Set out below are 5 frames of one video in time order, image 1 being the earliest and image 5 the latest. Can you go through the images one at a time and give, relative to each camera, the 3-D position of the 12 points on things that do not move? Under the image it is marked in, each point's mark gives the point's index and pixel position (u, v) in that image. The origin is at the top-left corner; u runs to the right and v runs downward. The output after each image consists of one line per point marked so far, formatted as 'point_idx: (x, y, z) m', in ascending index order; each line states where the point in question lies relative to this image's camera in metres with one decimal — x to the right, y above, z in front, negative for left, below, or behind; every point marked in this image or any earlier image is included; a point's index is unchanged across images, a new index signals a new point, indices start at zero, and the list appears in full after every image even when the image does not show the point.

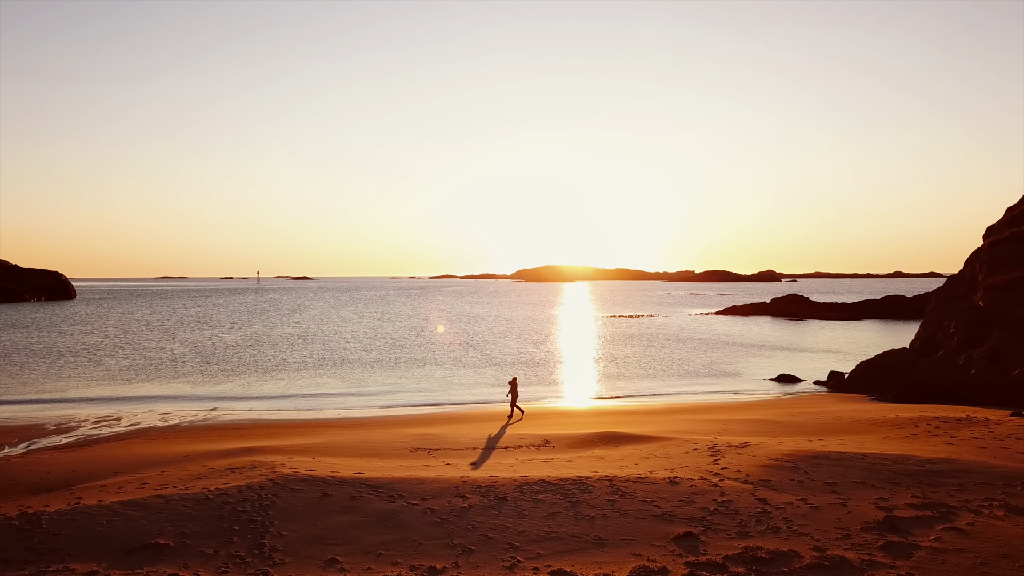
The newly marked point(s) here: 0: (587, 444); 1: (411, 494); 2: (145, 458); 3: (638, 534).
0: (+2.2, -4.6, +18.5) m
1: (-2.1, -4.2, +12.7) m
2: (-10.7, -4.9, +18.2) m
3: (+2.2, -4.2, +10.7) m
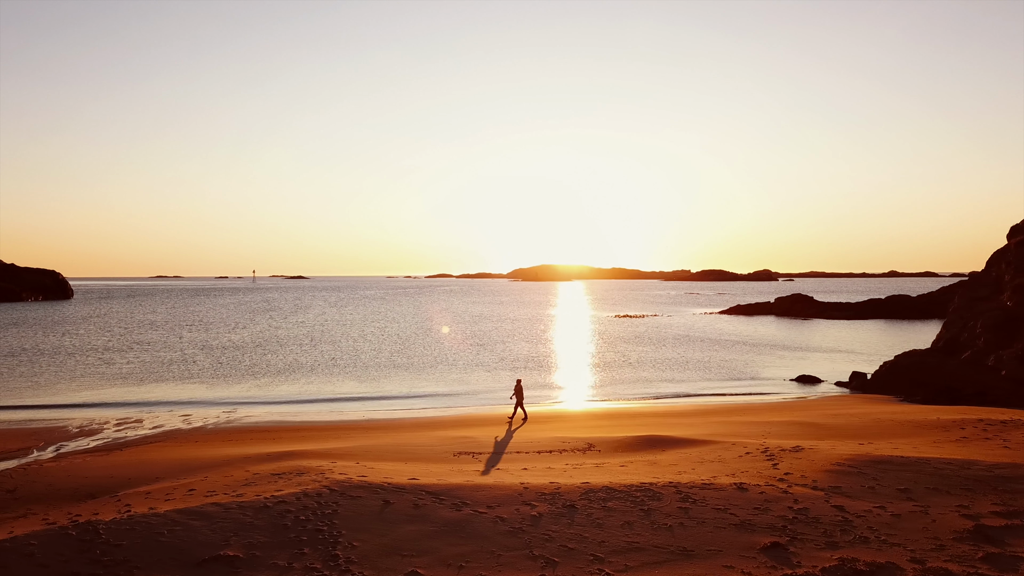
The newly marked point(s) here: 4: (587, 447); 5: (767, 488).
0: (+3.5, -4.6, +18.2) m
1: (-0.7, -4.2, +12.3) m
2: (-9.4, -4.9, +17.8) m
3: (+3.5, -4.2, +10.3) m
4: (+2.2, -4.7, +18.6) m
5: (+5.3, -4.2, +13.1) m
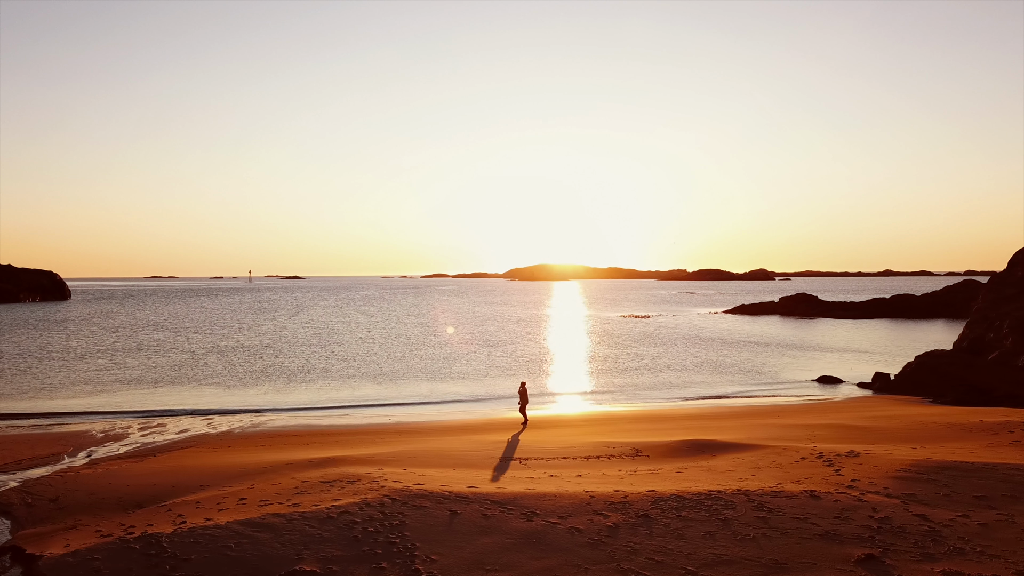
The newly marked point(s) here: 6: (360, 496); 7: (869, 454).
0: (+4.8, -4.7, +17.8) m
1: (+0.6, -4.3, +12.0) m
2: (-8.1, -5.0, +17.4) m
3: (+4.9, -4.3, +10.0) m
4: (+3.6, -4.8, +18.3) m
5: (+6.7, -4.2, +12.8) m
6: (-3.2, -4.4, +13.1) m
7: (+9.5, -4.4, +16.6) m
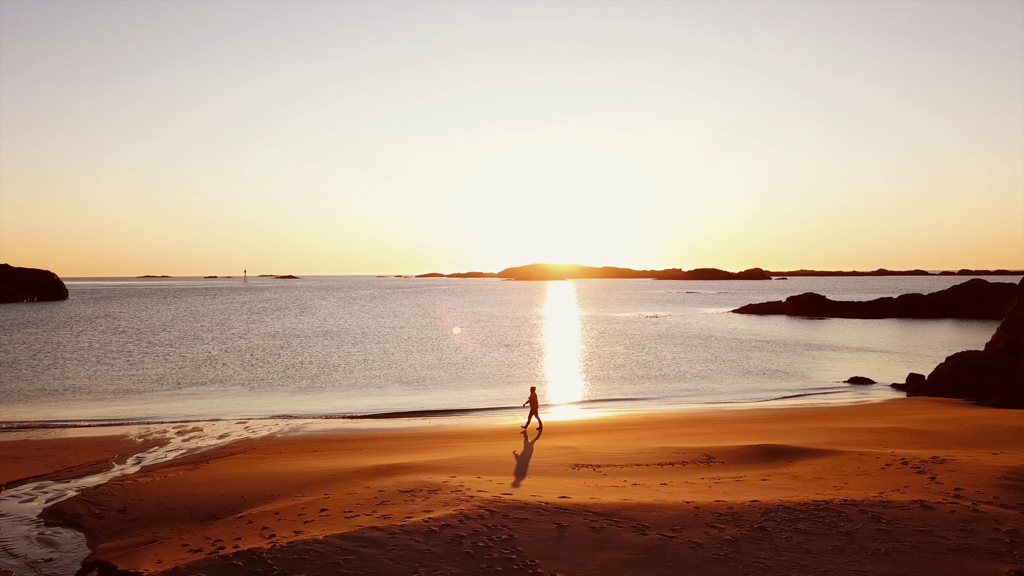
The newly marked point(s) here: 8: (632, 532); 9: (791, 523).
0: (+6.7, -4.7, +17.4) m
1: (+2.6, -4.3, +11.5) m
2: (-6.2, -5.1, +16.9) m
3: (+6.8, -4.4, +9.6) m
4: (+5.5, -4.8, +17.8) m
5: (+8.7, -4.3, +12.4) m
6: (-1.2, -4.4, +12.6) m
7: (+11.4, -4.4, +16.2) m
8: (+2.1, -4.3, +11.1) m
9: (+5.1, -4.3, +11.5) m
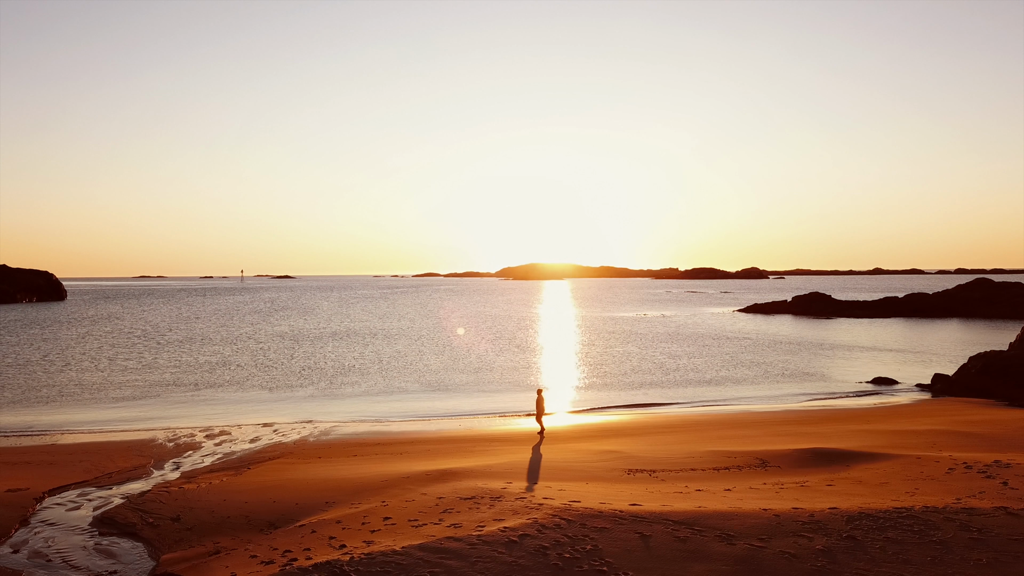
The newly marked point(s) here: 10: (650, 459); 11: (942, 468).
0: (+8.2, -4.8, +17.1) m
1: (+4.0, -4.4, +11.1) m
2: (-4.8, -5.1, +16.5) m
3: (+8.3, -4.4, +9.3) m
4: (+6.9, -4.9, +17.5) m
5: (+10.1, -4.3, +12.1) m
6: (+0.2, -4.5, +12.2) m
7: (+12.8, -4.5, +15.9) m
8: (+3.6, -4.4, +10.8) m
9: (+6.6, -4.4, +11.2) m
10: (+4.1, -5.1, +18.5) m
11: (+10.8, -4.5, +15.8) m
